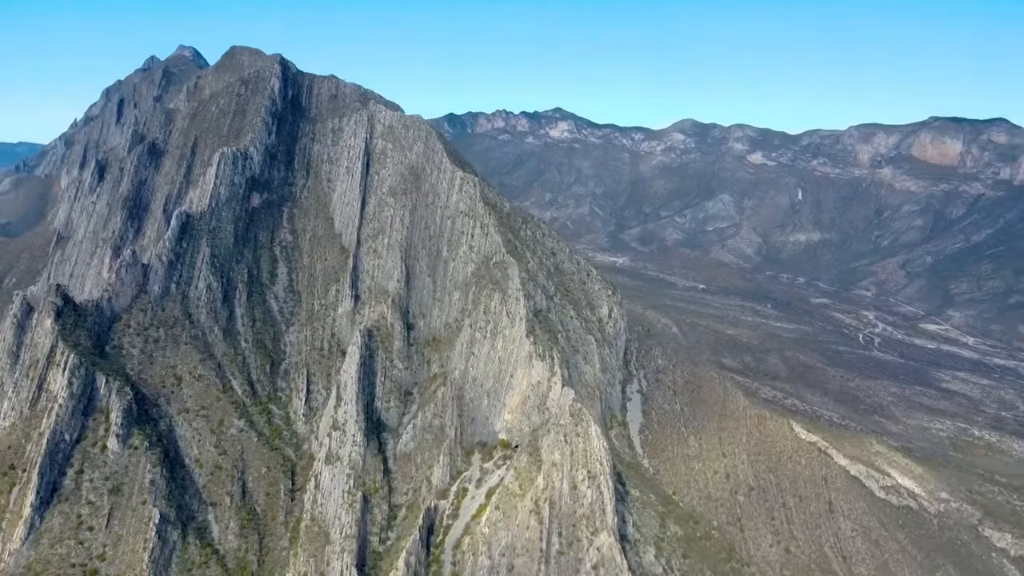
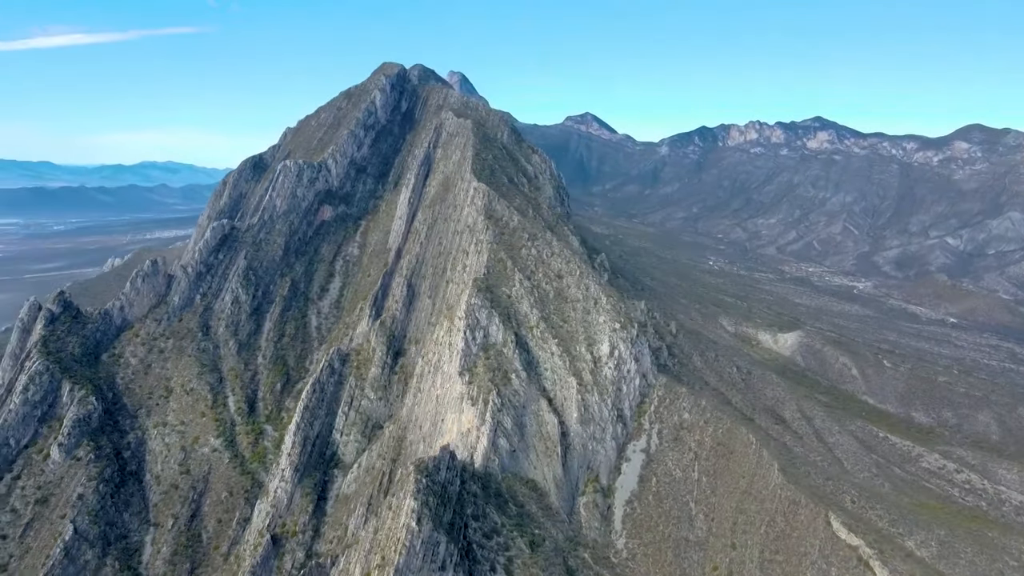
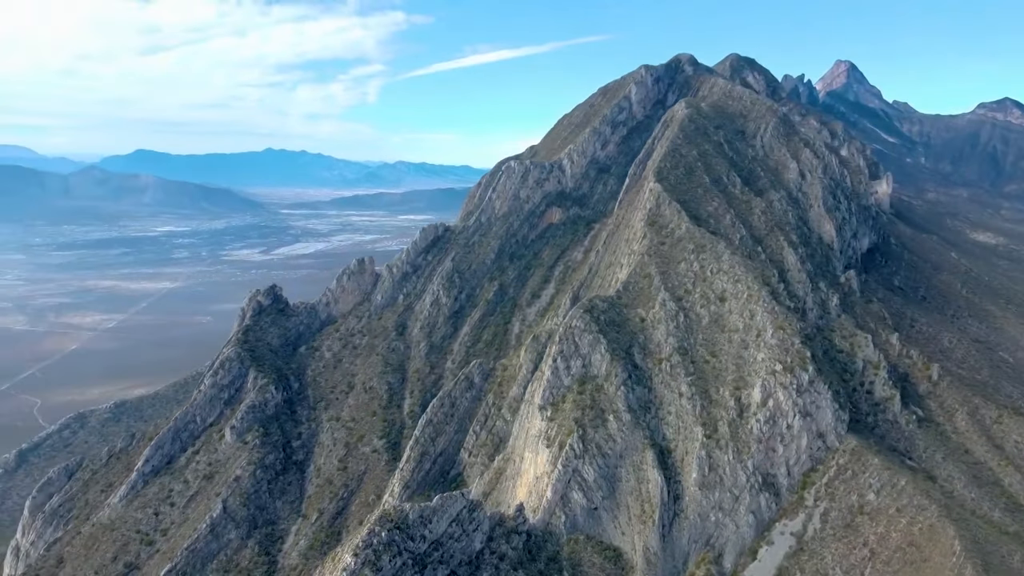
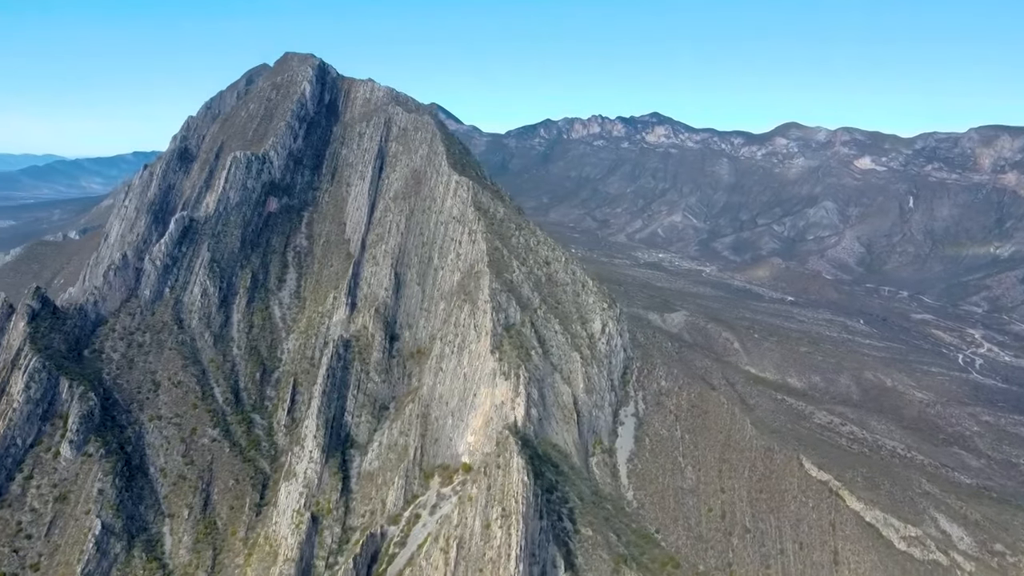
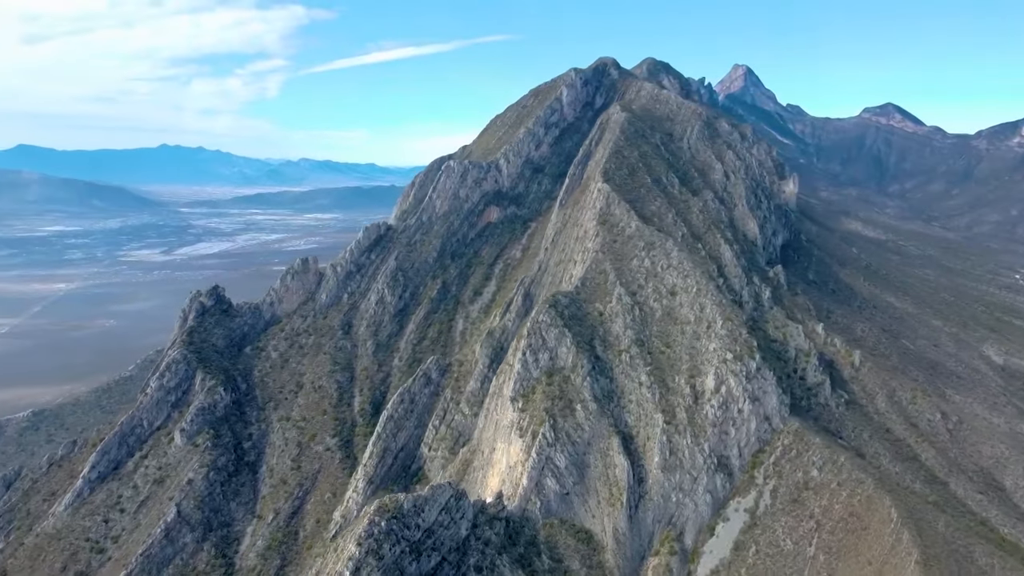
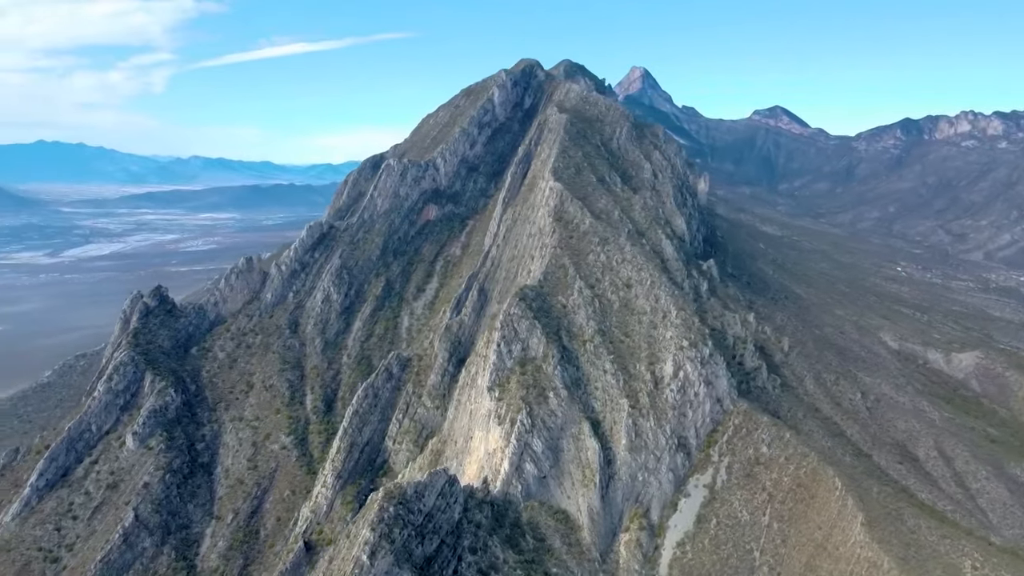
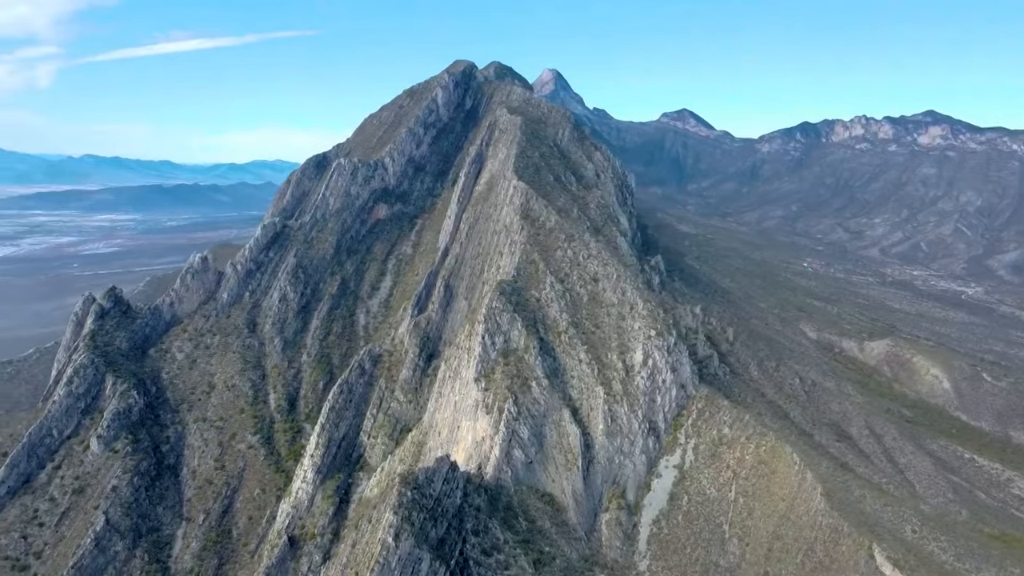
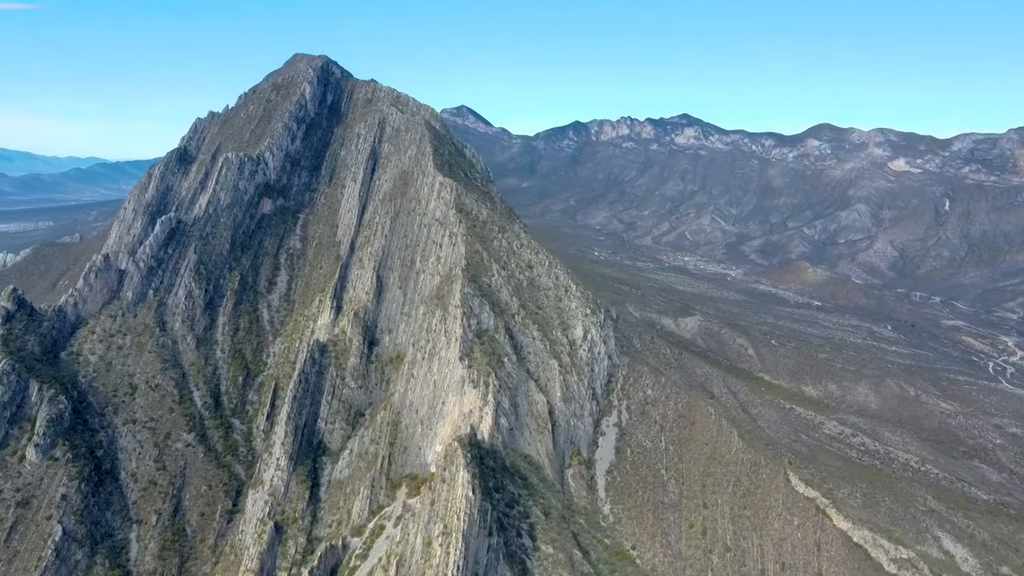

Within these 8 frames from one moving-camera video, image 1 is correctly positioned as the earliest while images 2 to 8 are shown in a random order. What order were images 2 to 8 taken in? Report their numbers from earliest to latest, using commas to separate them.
4, 8, 2, 7, 6, 5, 3
